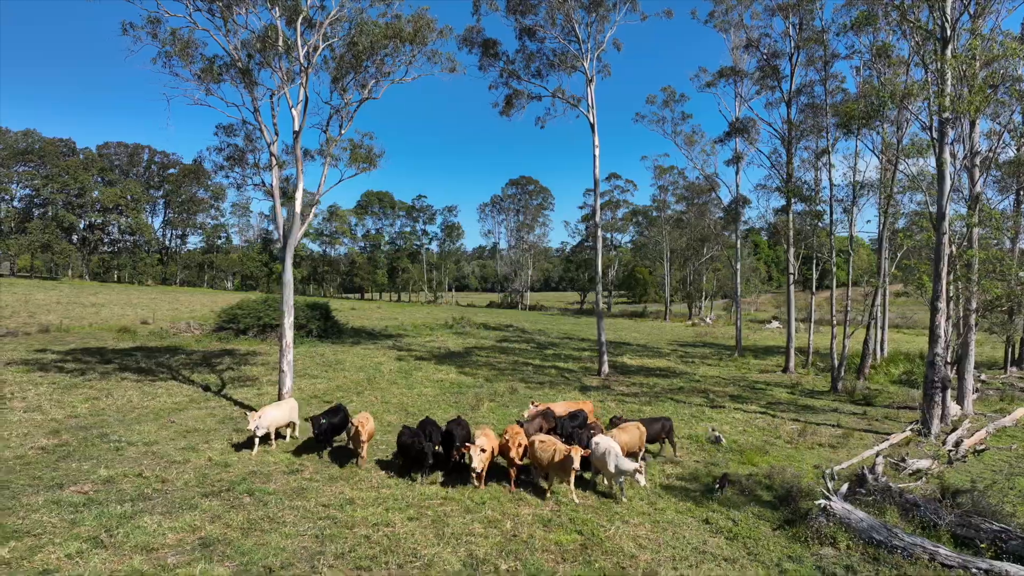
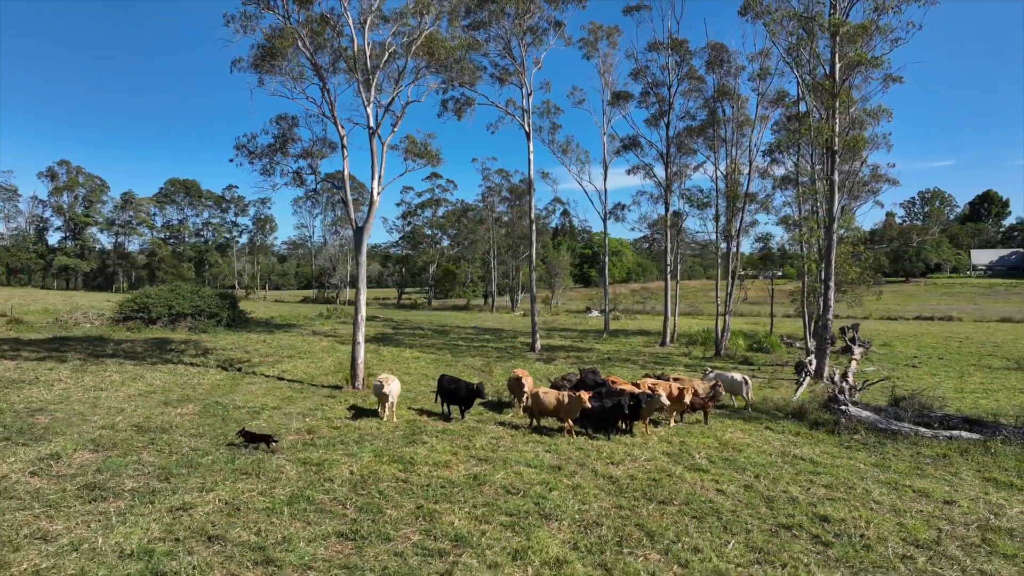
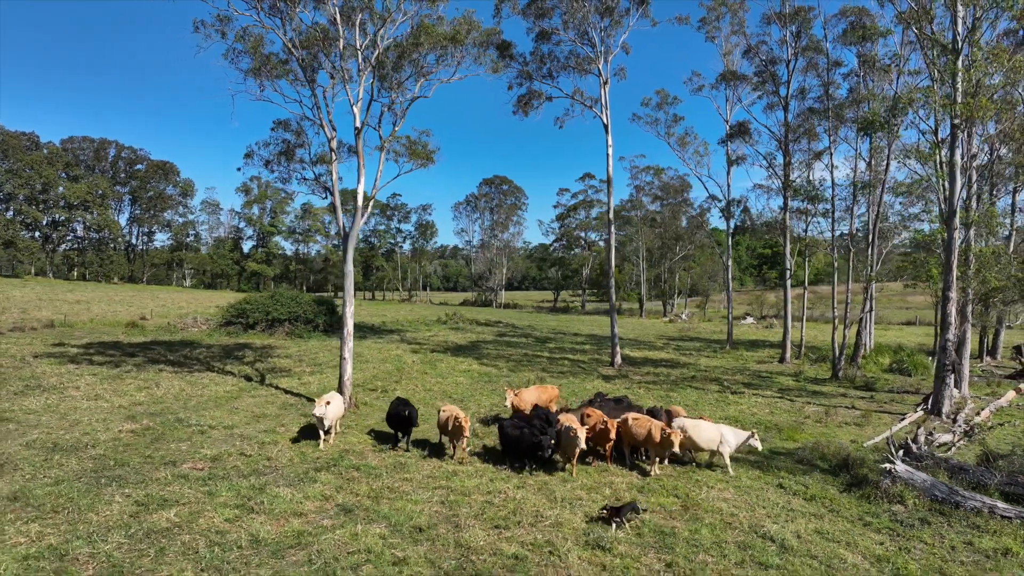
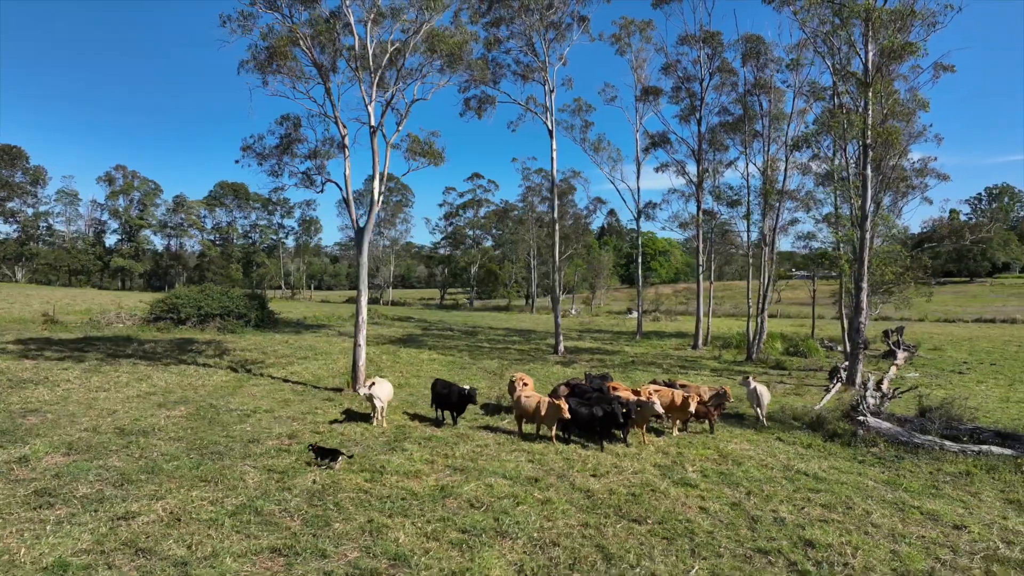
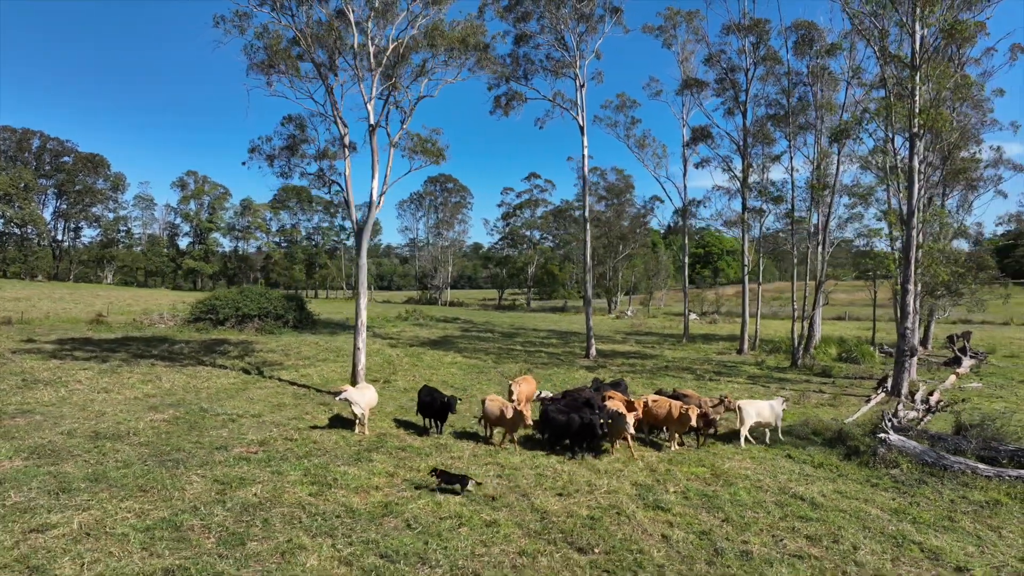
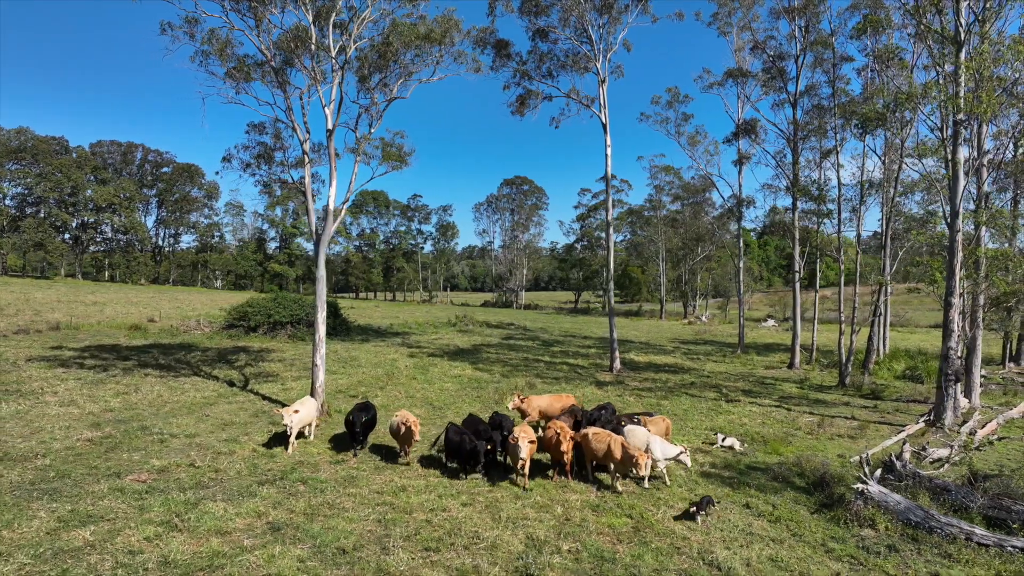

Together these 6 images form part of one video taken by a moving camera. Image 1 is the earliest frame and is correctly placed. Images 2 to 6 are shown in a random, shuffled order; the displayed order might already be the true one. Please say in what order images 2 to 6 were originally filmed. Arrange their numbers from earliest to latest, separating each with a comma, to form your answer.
6, 3, 5, 4, 2
